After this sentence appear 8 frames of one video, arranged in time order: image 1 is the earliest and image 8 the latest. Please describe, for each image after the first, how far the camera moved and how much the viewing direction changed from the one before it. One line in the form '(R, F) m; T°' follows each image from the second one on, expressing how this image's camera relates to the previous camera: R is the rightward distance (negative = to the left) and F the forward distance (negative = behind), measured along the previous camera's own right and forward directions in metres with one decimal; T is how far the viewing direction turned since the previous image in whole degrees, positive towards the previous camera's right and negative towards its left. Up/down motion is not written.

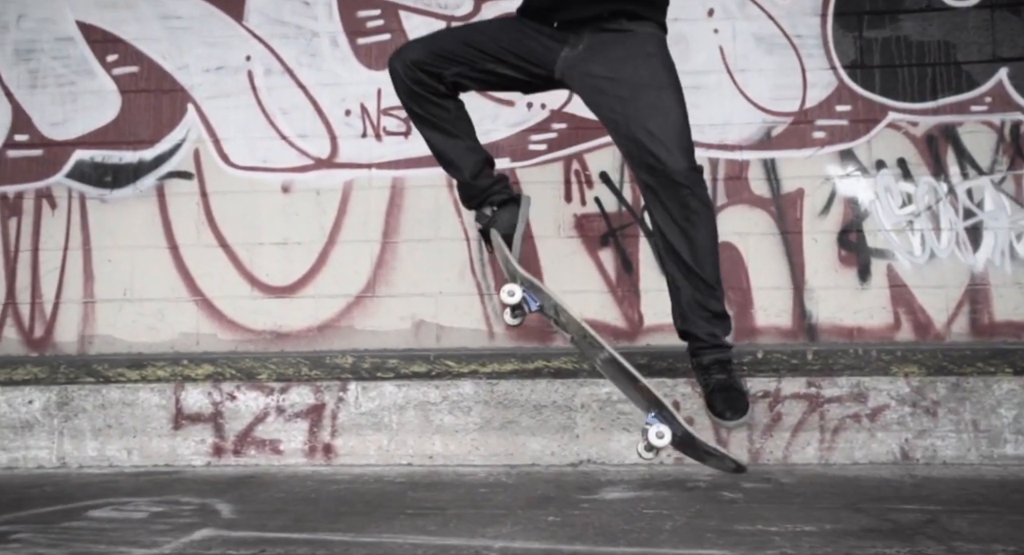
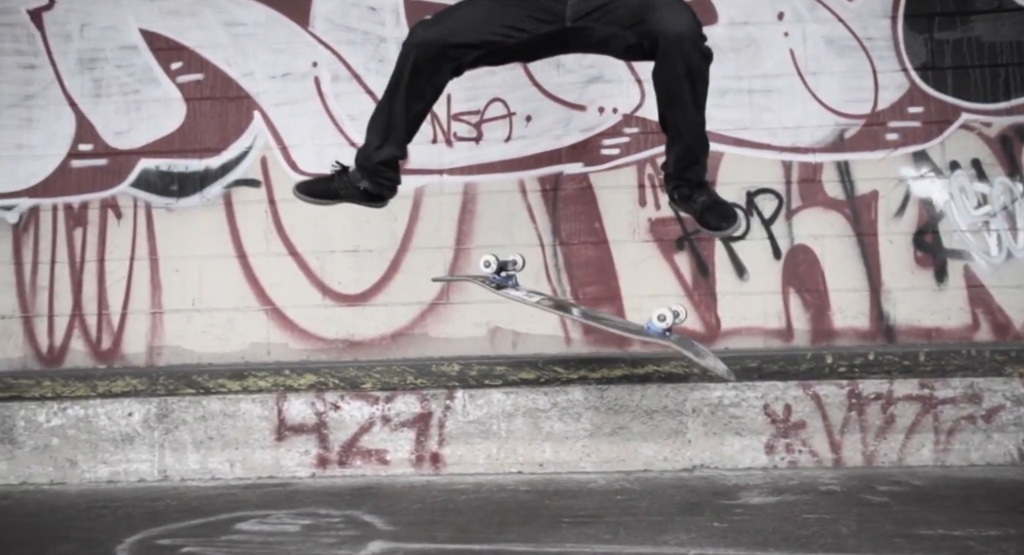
(-0.5, 0.0) m; +1°
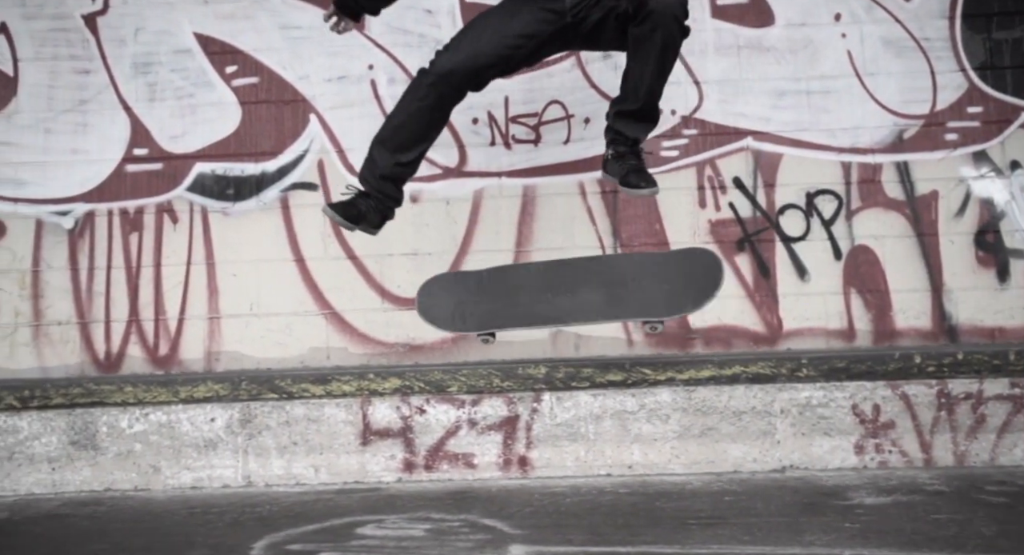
(-0.4, 0.0) m; +1°
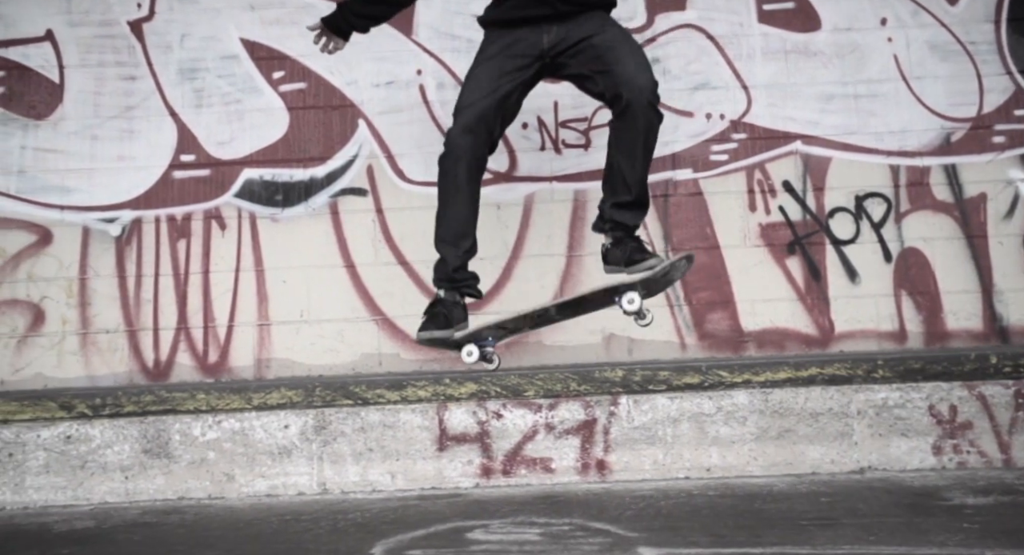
(-0.4, 0.0) m; +1°
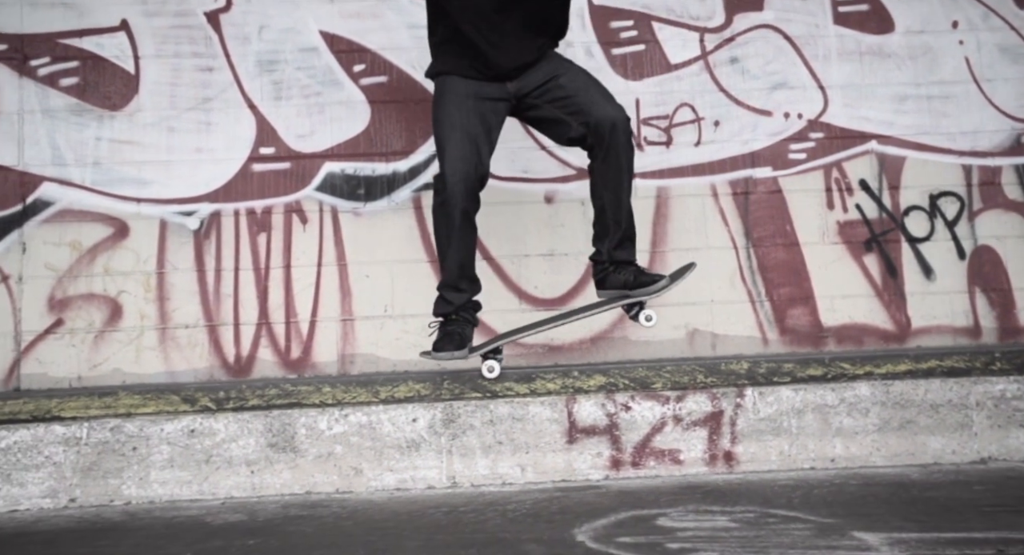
(-0.7, 0.0) m; +3°
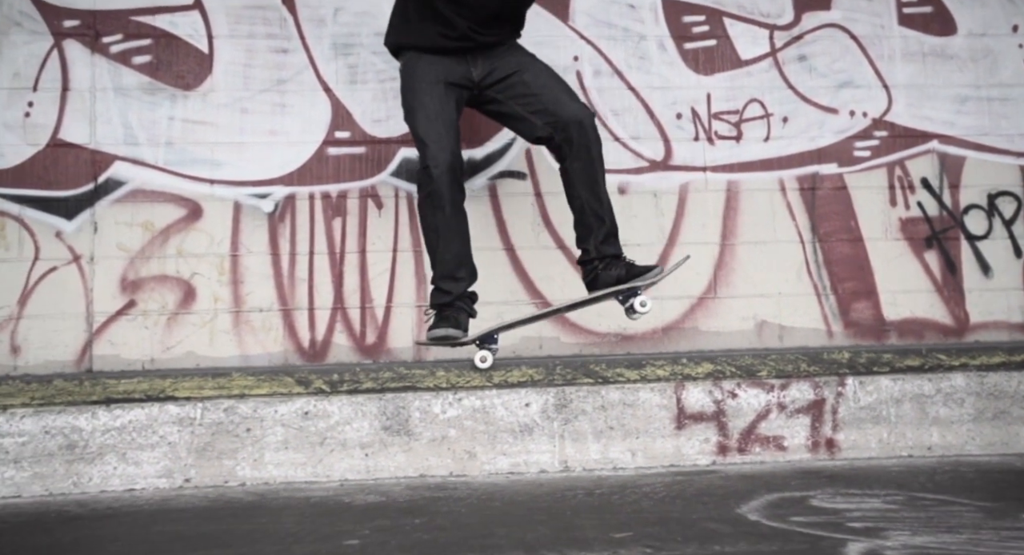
(-0.6, 0.0) m; +2°
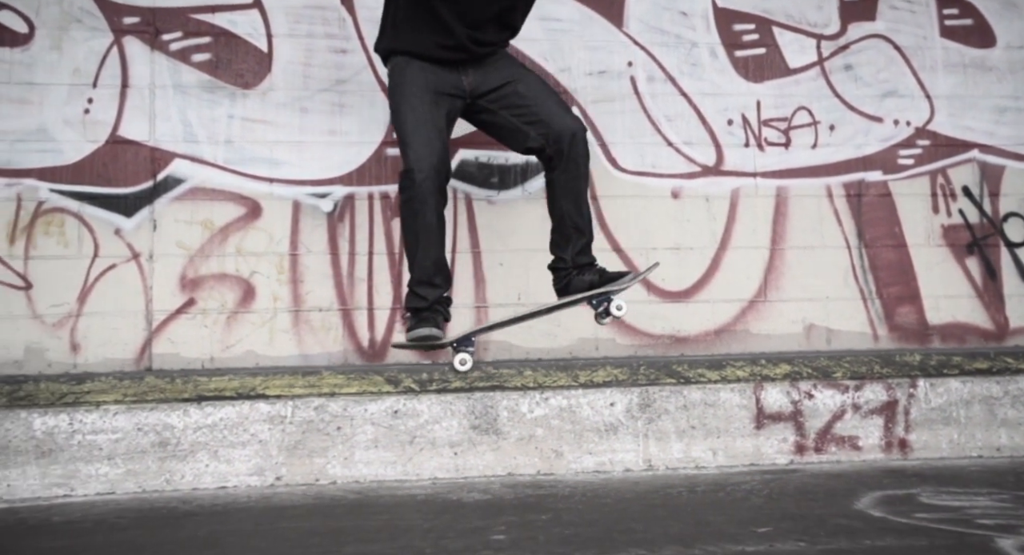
(-0.5, 0.0) m; +2°
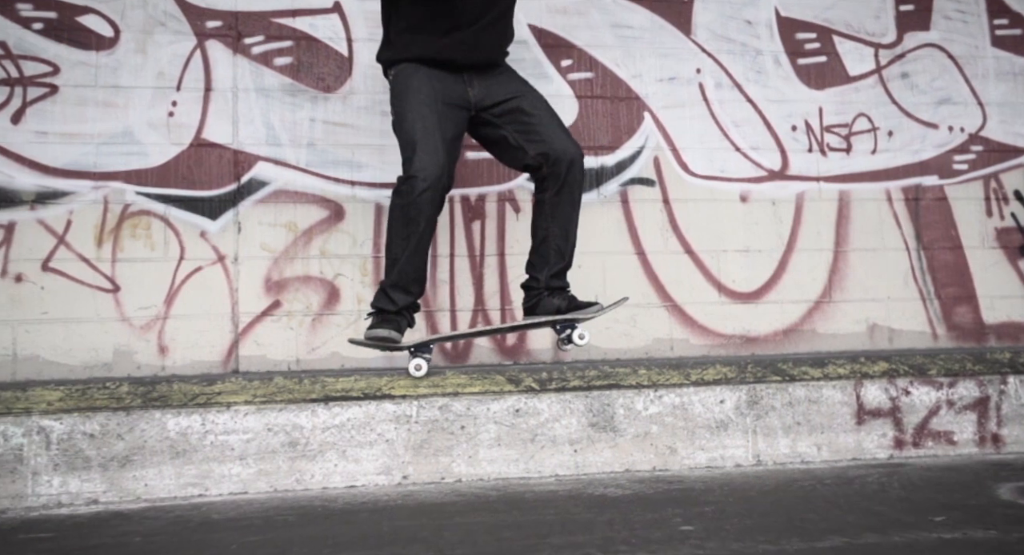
(-0.6, -0.1) m; +2°
